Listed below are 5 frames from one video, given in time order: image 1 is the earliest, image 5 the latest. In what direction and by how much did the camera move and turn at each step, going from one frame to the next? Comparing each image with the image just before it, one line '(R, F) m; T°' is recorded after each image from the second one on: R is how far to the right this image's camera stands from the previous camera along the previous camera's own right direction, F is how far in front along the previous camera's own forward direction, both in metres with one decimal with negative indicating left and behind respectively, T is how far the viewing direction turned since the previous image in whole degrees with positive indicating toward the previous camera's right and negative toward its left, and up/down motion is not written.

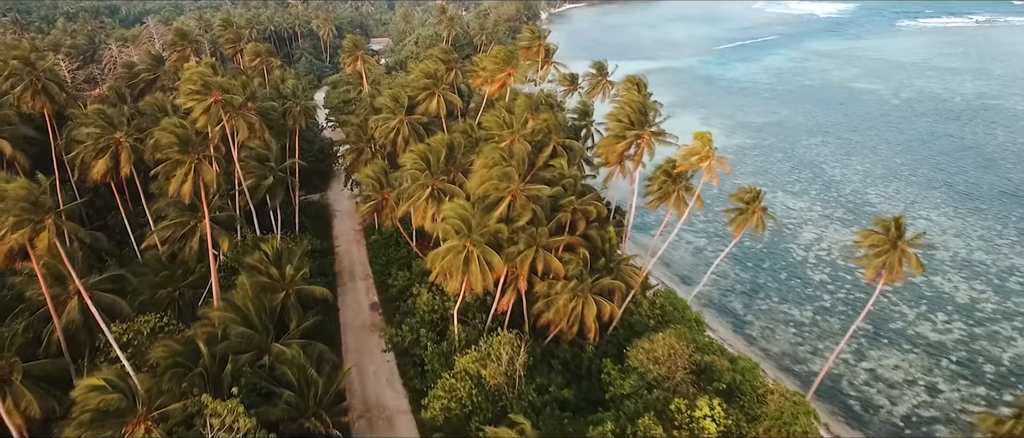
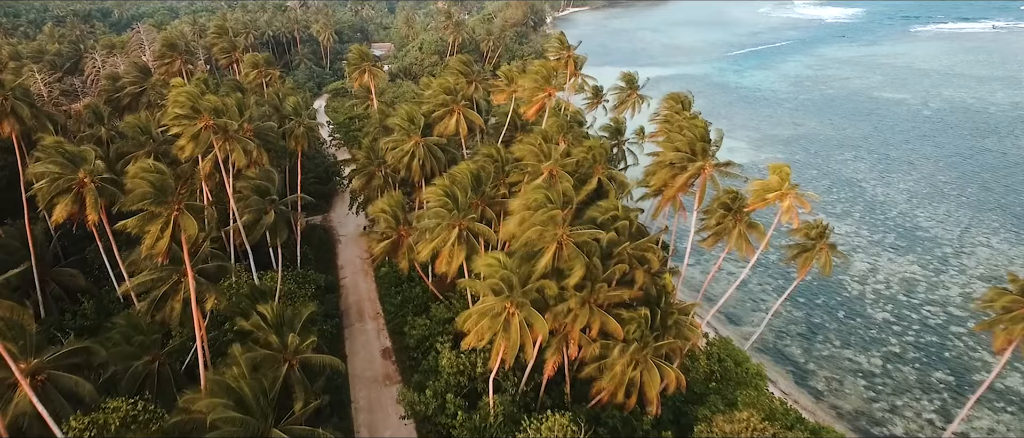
(-2.1, +4.5) m; 0°
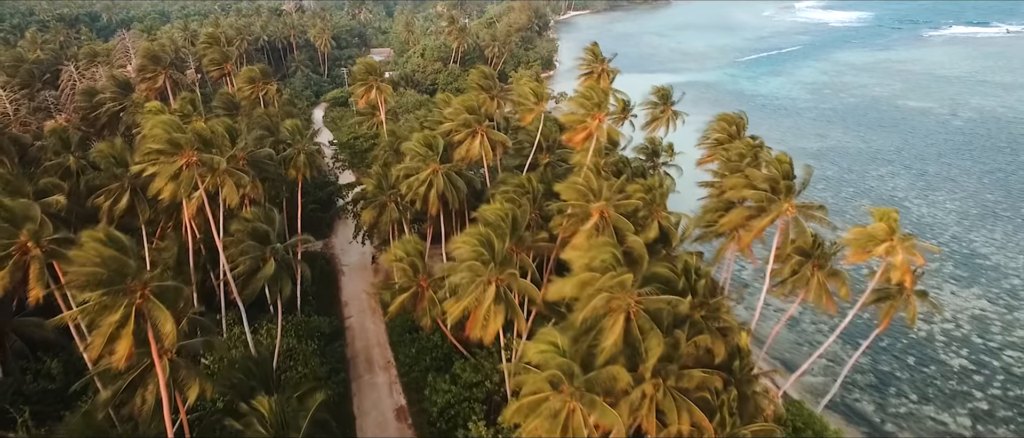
(-2.1, +4.5) m; 0°
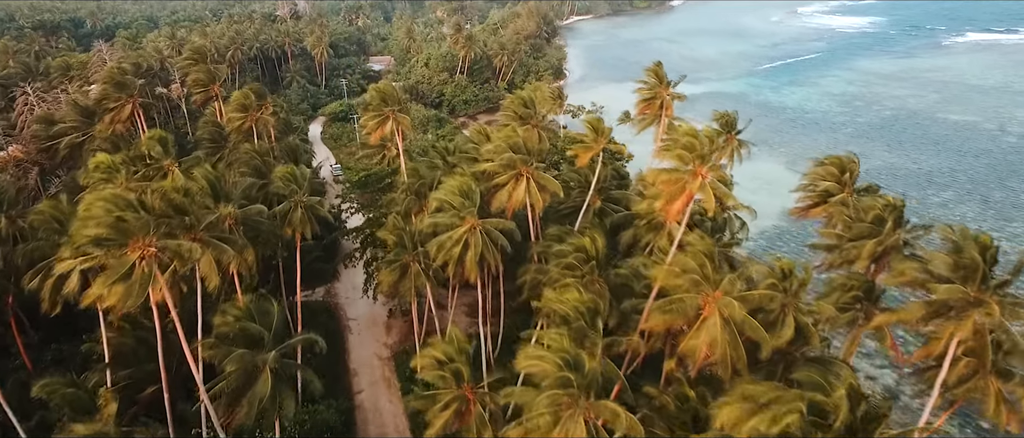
(-2.9, +6.5) m; +1°
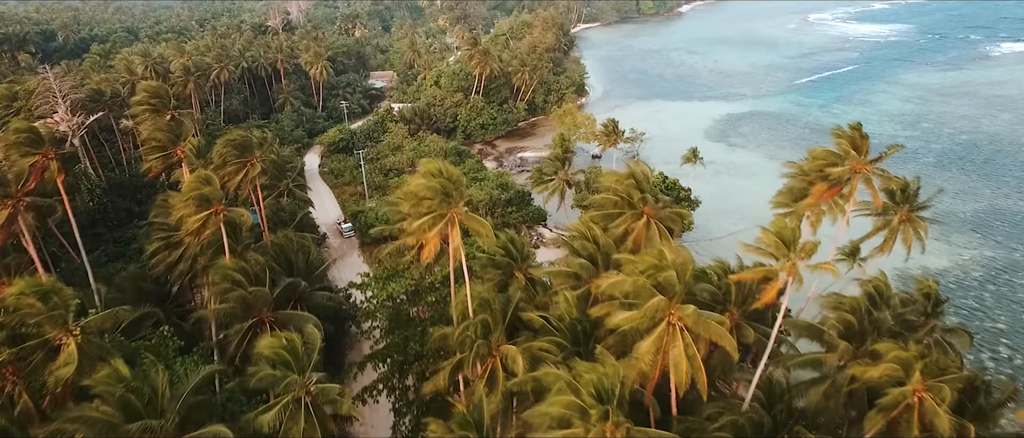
(-4.6, +11.1) m; +1°
